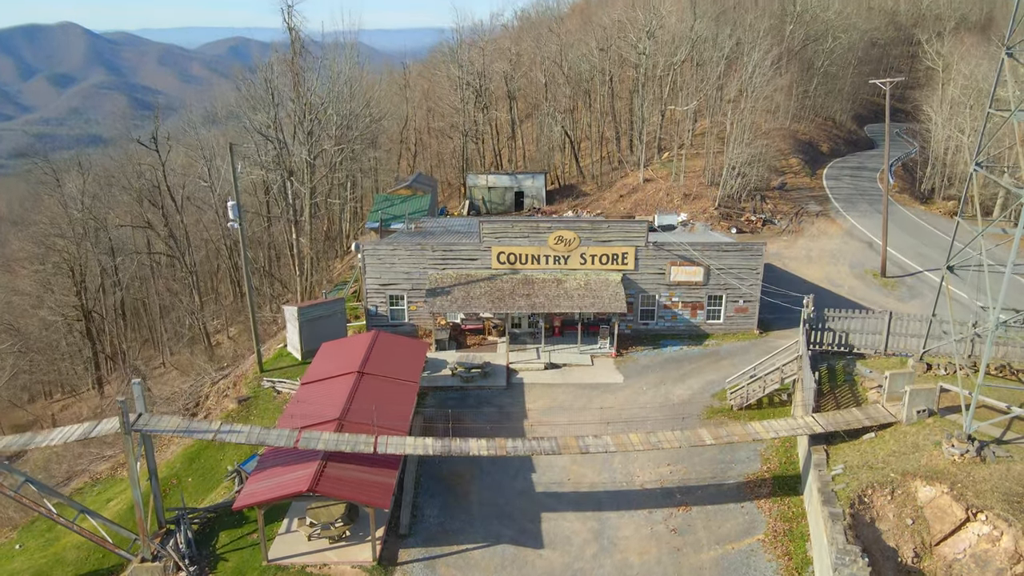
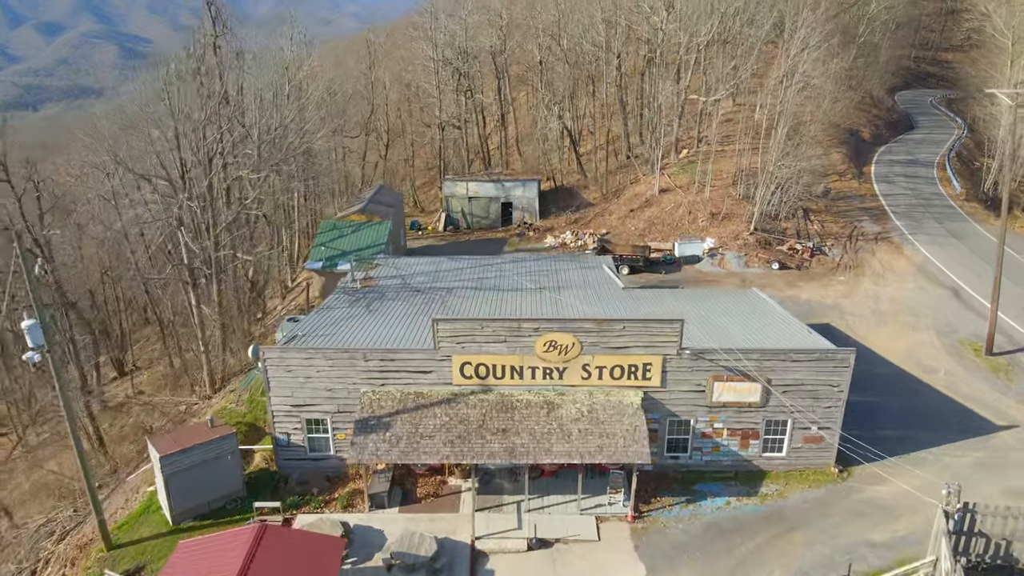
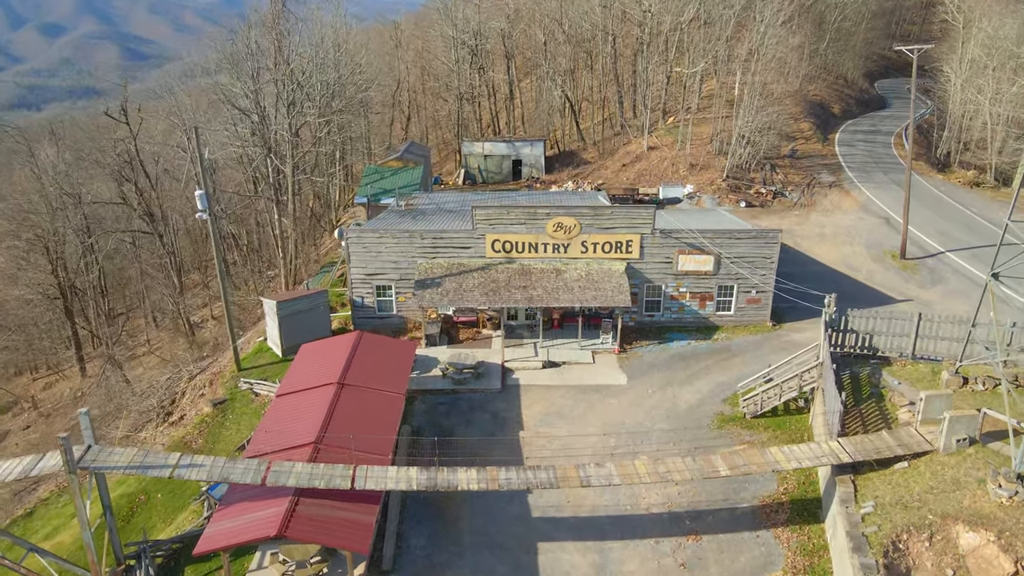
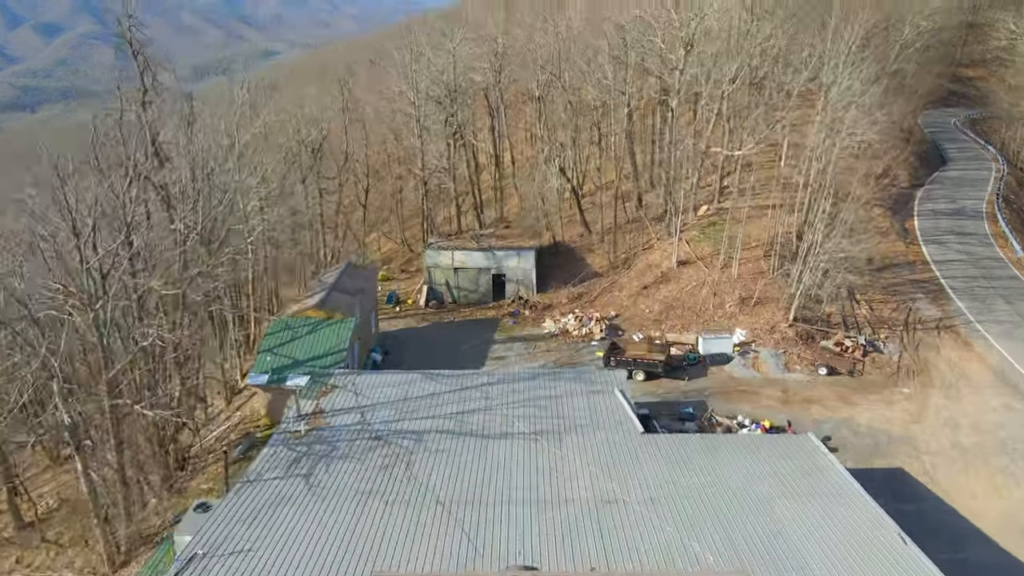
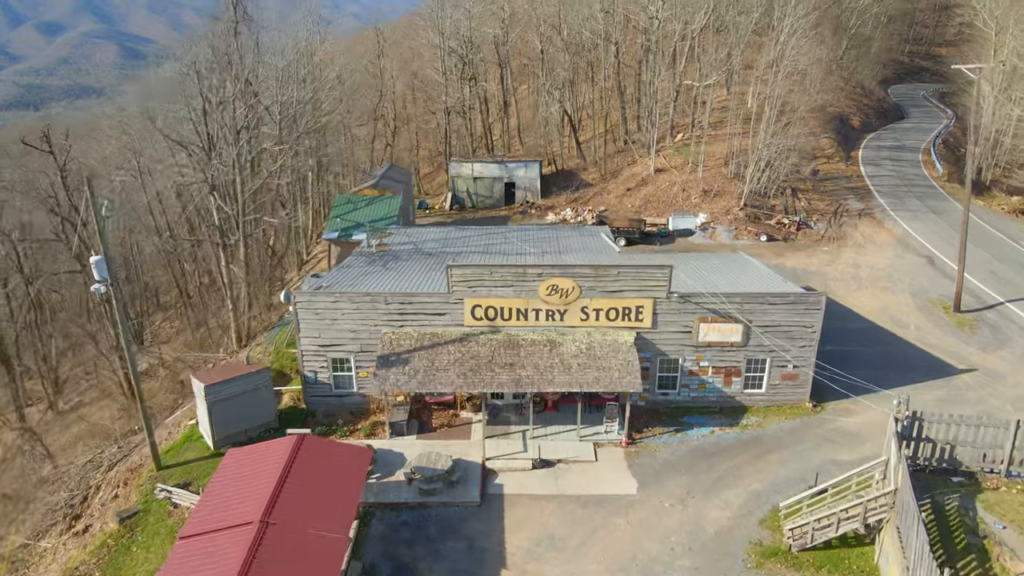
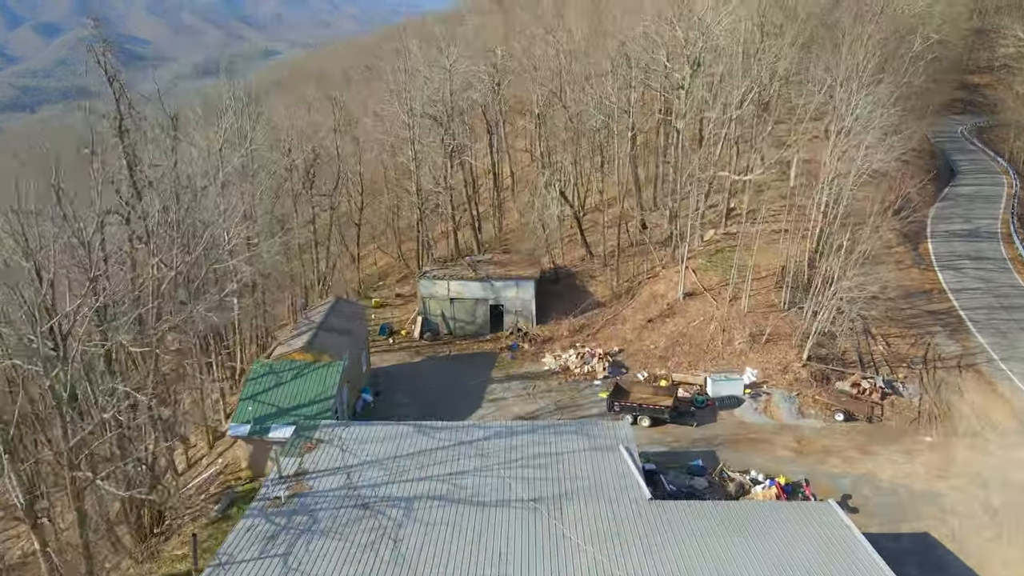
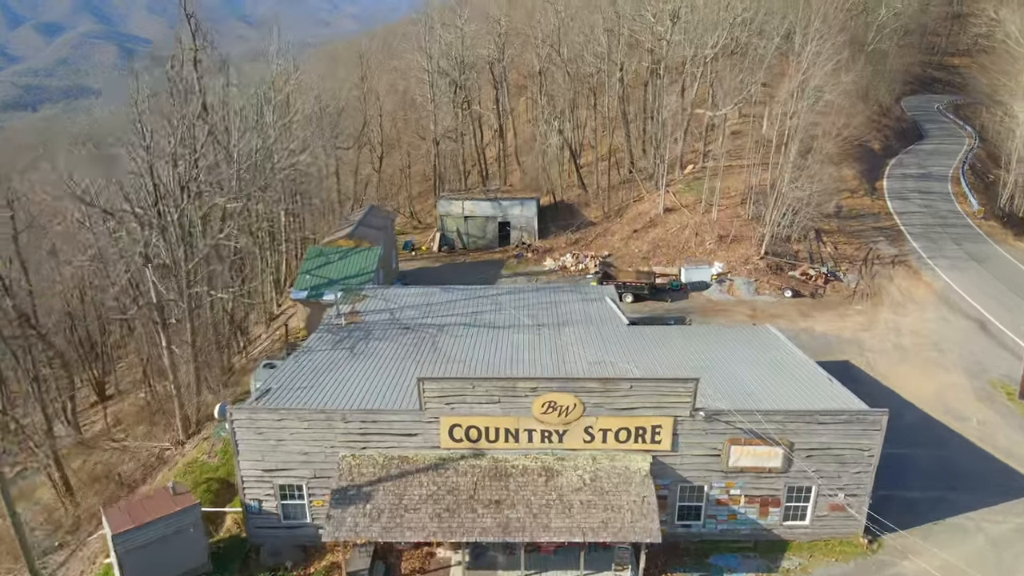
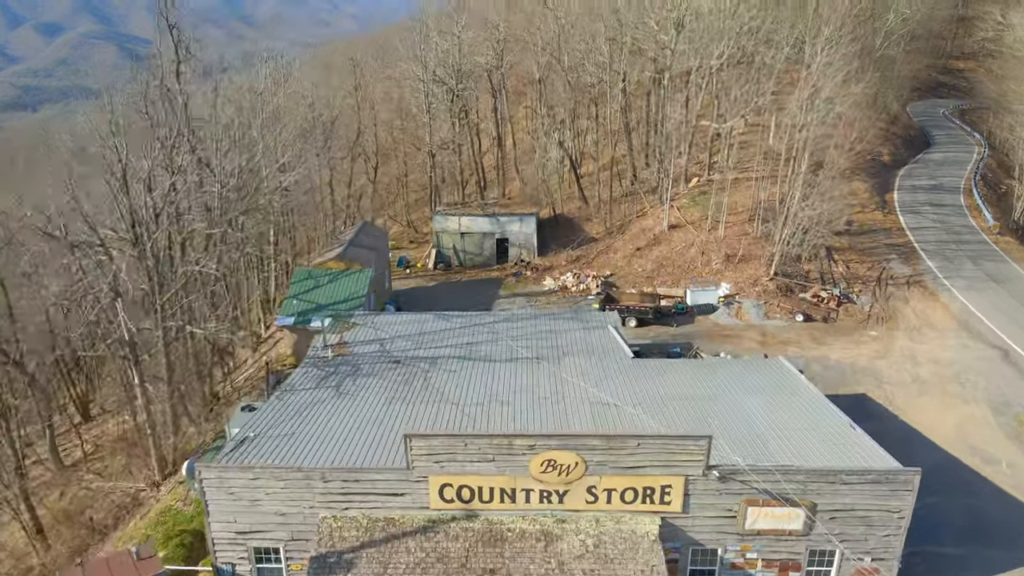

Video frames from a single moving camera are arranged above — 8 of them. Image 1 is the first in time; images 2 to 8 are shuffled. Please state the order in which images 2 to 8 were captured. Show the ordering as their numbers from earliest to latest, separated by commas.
3, 5, 2, 7, 8, 4, 6
